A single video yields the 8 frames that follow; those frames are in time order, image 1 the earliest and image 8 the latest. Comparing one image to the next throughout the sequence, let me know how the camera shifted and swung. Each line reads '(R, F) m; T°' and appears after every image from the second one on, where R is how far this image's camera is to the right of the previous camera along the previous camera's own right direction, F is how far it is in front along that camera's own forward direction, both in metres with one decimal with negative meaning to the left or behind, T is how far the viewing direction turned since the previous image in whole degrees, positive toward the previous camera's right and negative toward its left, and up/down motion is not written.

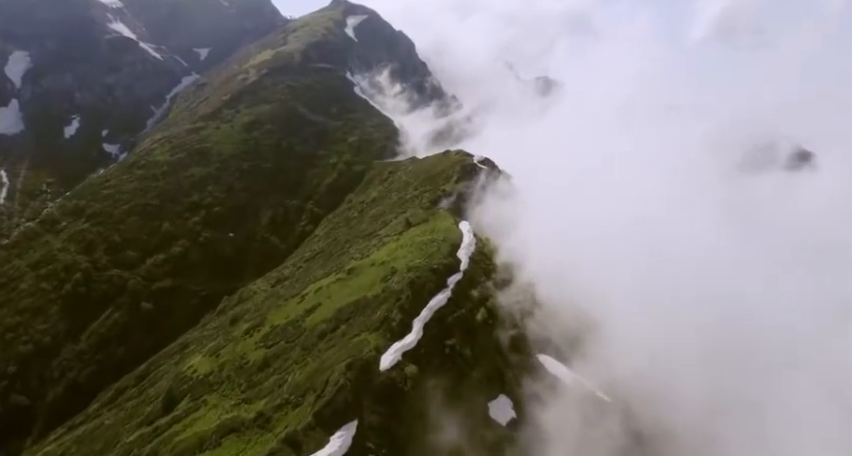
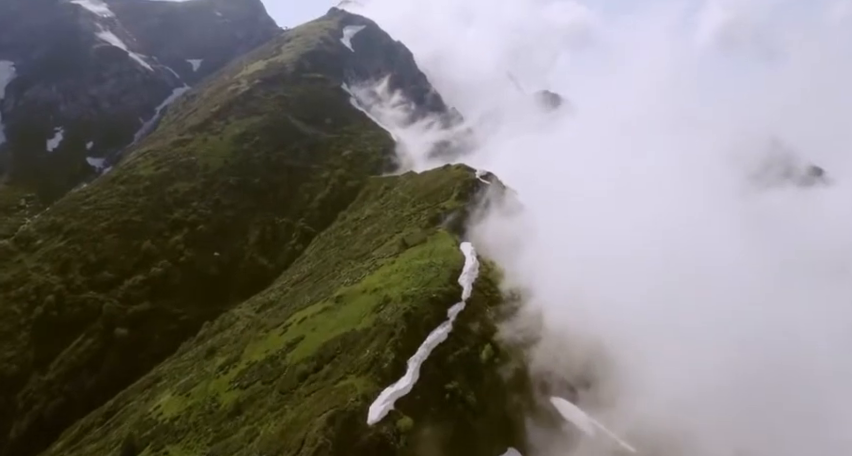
(+0.3, +10.5) m; 0°
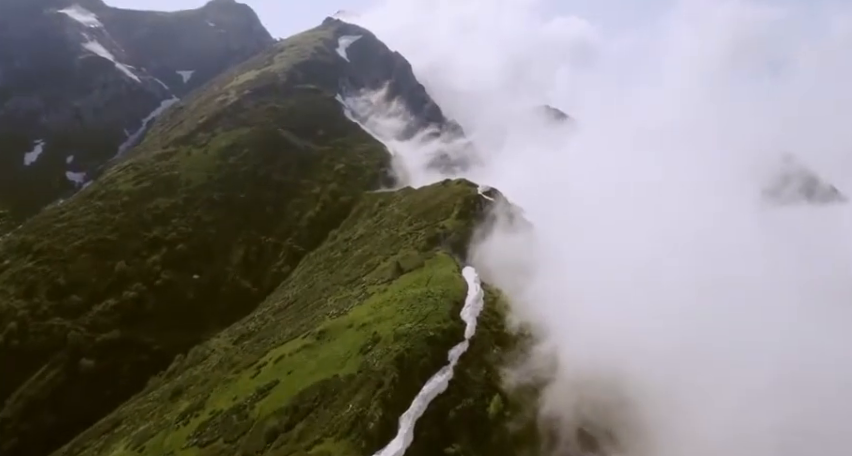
(+0.4, +12.3) m; 0°
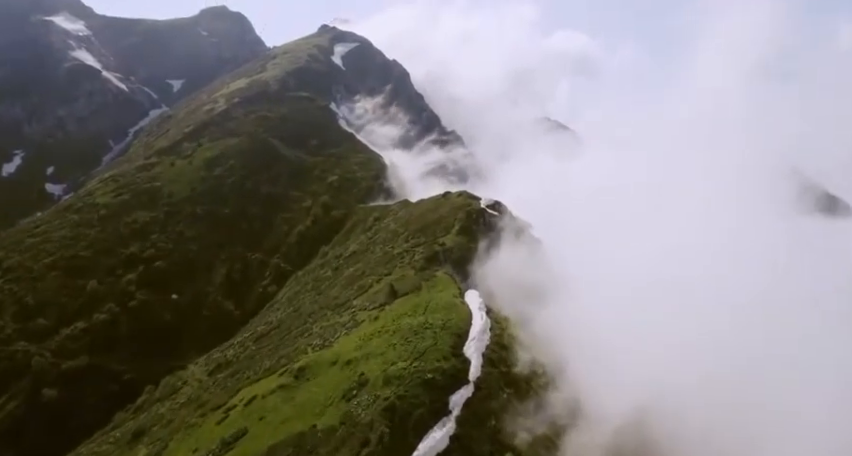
(+0.3, +10.9) m; 0°
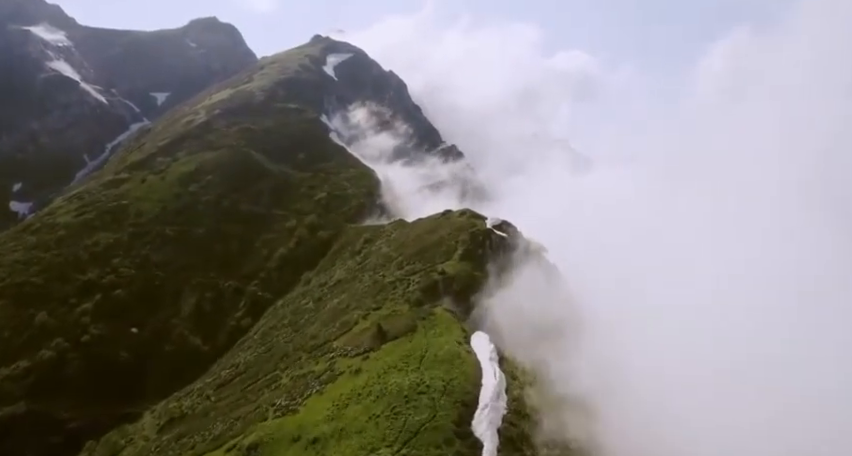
(+0.4, +16.3) m; 0°
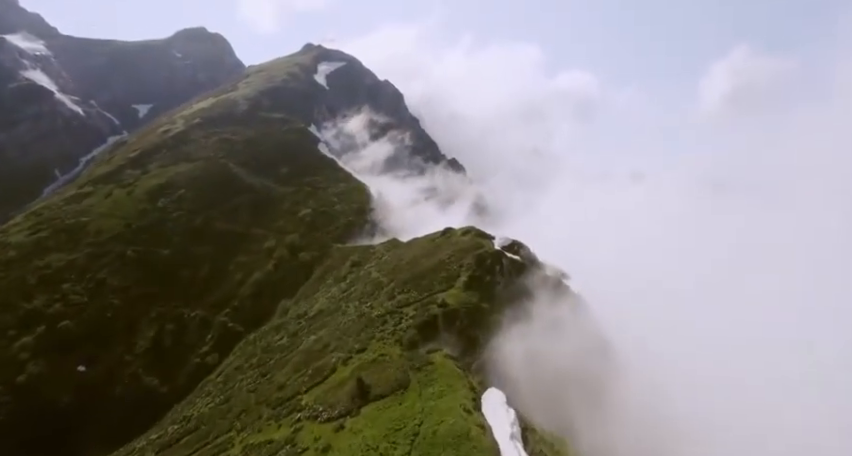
(+0.3, +16.0) m; 0°
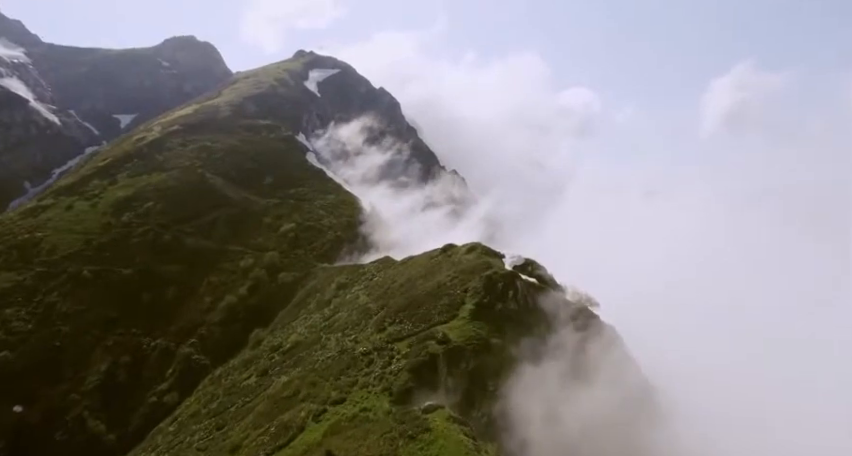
(+0.2, +14.0) m; 0°
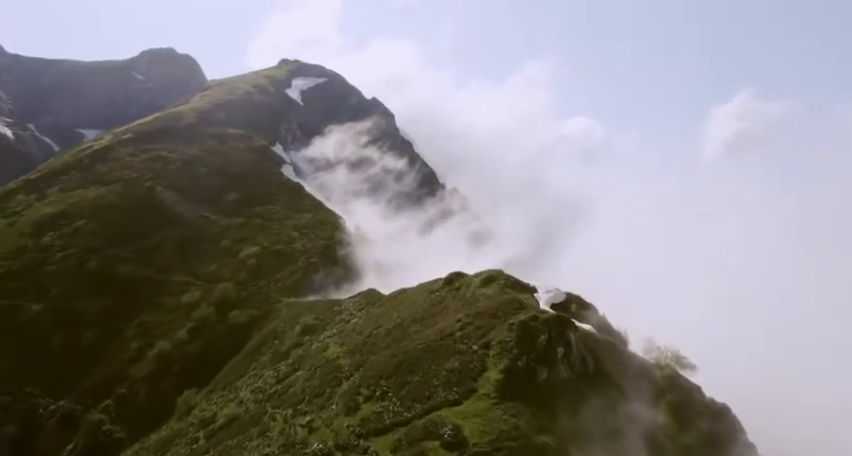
(0.0, +23.0) m; 0°
